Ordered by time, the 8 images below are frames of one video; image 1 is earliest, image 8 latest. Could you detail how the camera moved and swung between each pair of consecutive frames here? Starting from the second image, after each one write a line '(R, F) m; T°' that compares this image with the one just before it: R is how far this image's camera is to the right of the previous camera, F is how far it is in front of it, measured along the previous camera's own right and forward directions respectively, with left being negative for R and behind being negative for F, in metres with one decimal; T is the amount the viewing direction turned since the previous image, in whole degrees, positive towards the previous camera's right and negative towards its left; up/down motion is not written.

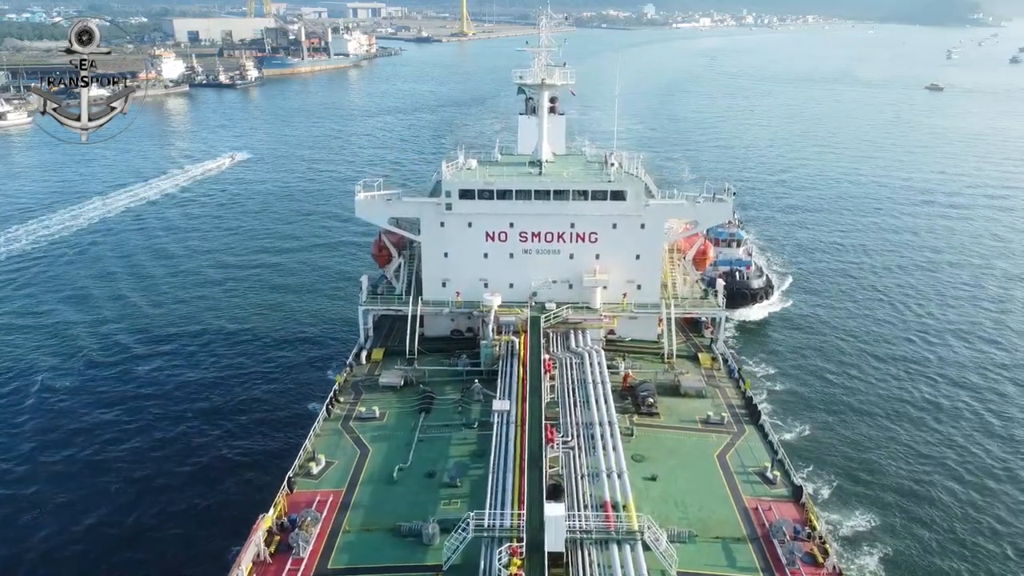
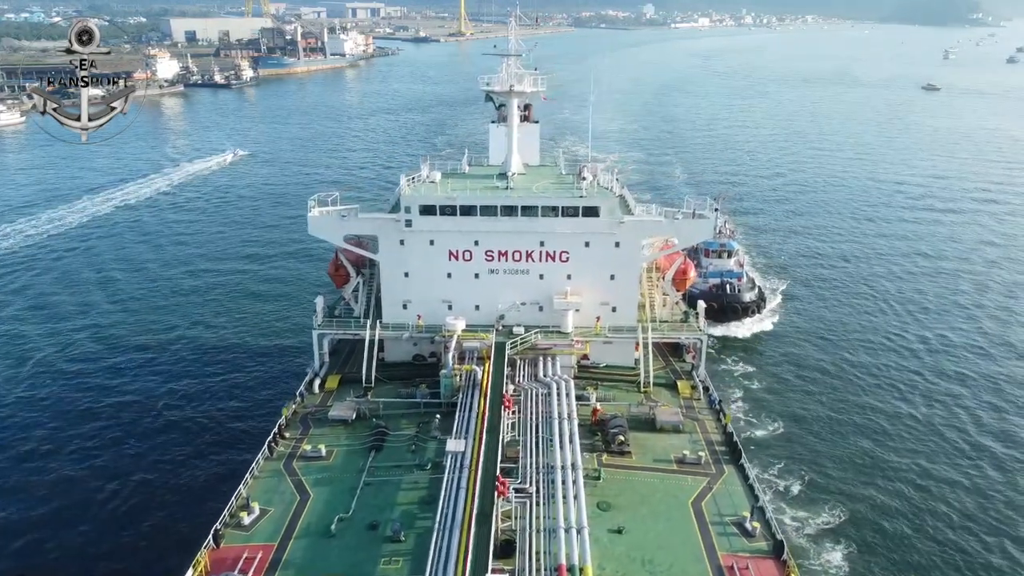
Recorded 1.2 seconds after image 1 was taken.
(+1.1, +1.9) m; 0°
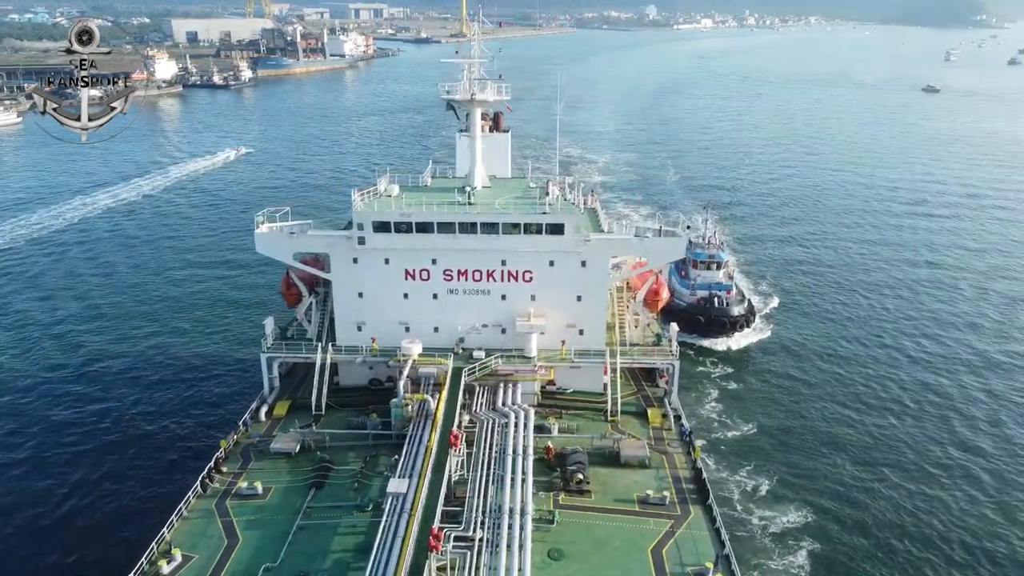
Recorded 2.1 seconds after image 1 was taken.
(+1.2, +1.5) m; 0°
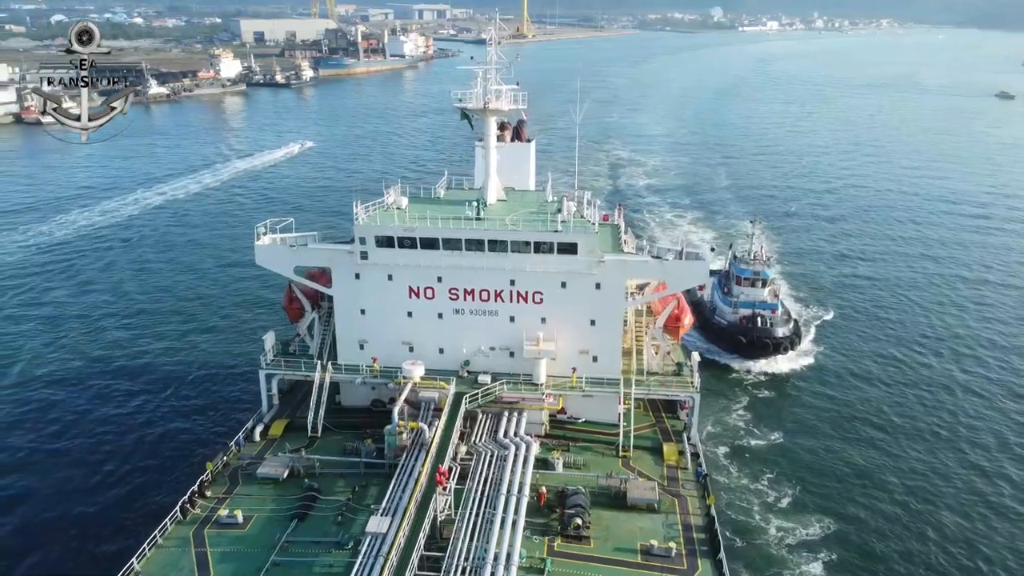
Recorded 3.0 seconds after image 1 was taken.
(+1.2, +1.5) m; -4°
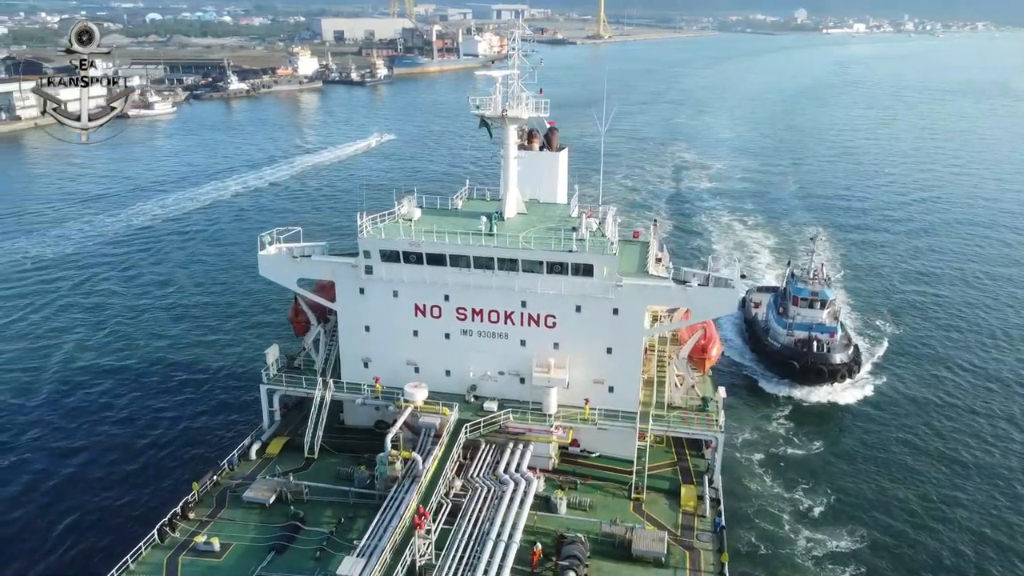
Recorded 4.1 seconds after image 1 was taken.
(+1.4, +1.6) m; -5°
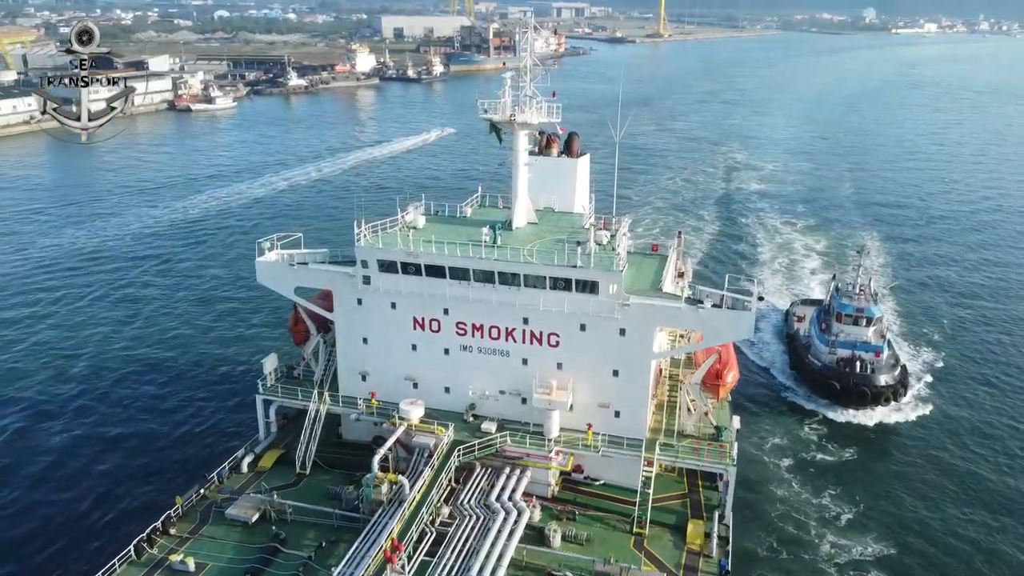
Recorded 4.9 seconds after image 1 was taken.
(+1.2, +1.2) m; -4°
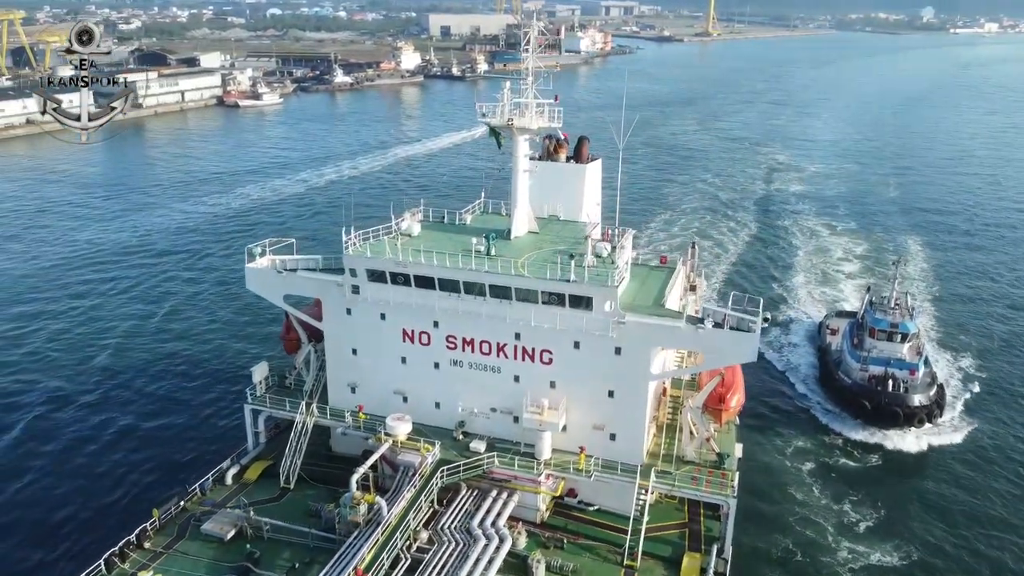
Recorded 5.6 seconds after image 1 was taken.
(+1.2, +1.0) m; -3°
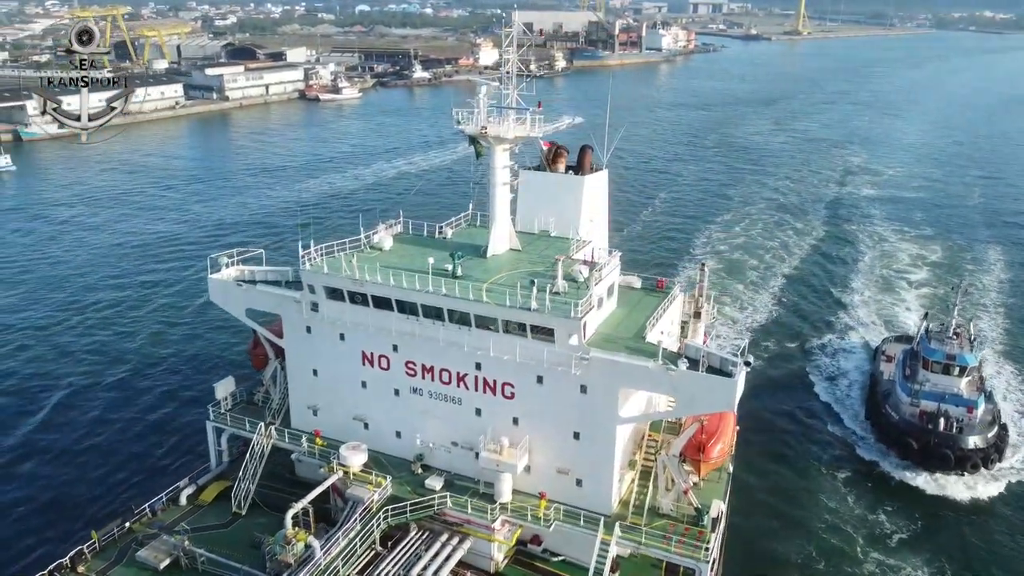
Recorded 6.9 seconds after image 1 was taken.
(+2.4, +1.8) m; -5°
